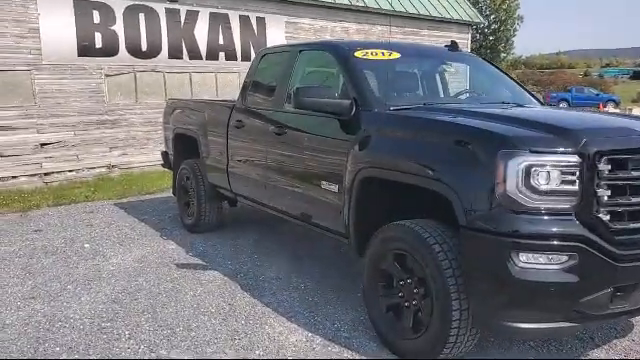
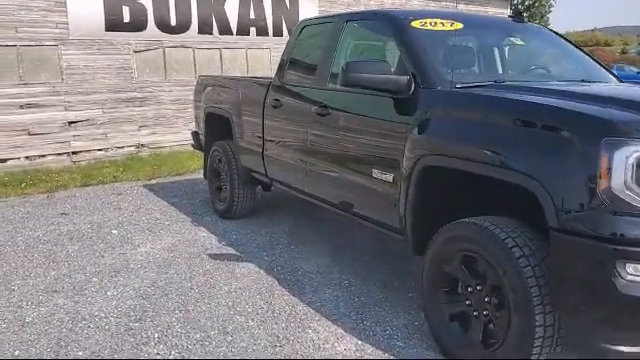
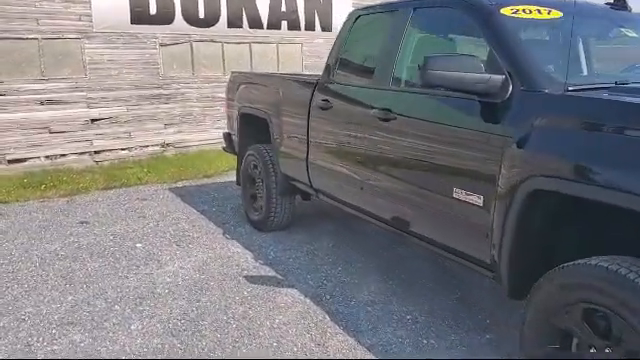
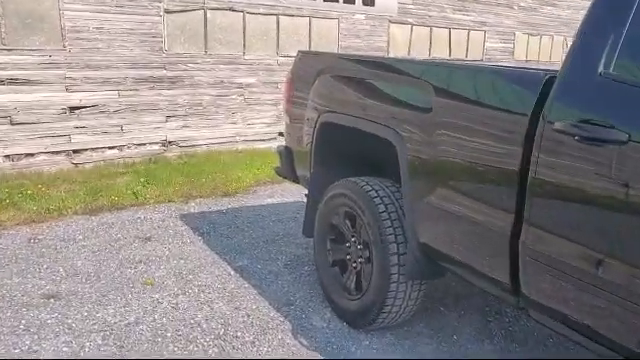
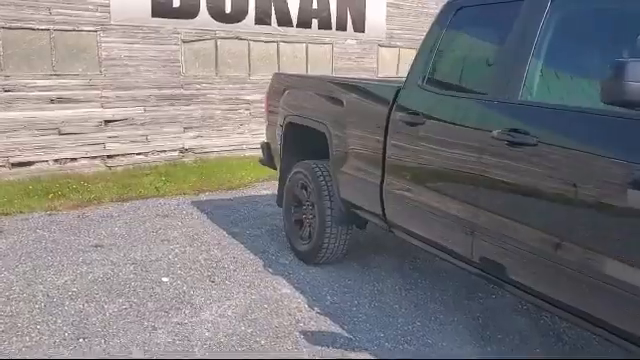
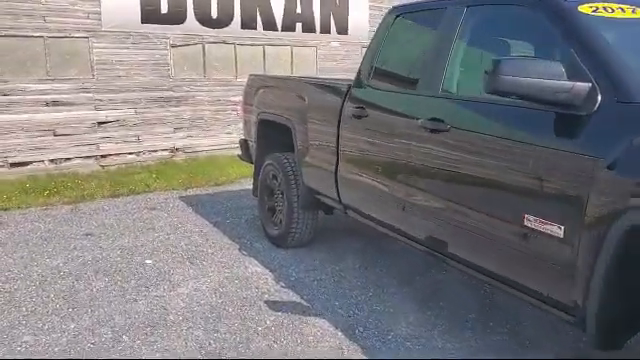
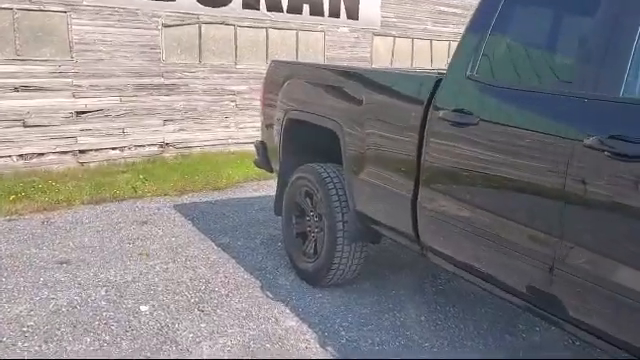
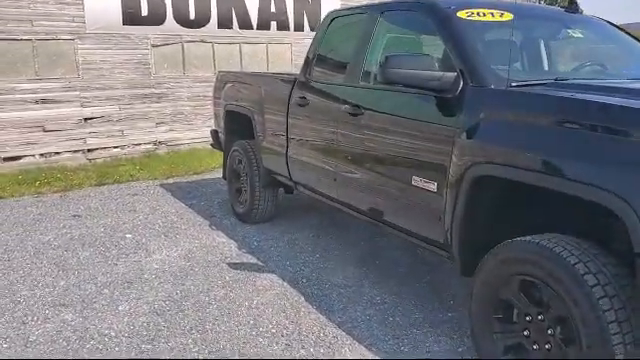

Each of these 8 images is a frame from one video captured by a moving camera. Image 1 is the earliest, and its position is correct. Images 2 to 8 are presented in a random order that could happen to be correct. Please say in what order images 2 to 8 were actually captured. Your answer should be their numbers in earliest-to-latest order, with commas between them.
2, 8, 3, 6, 5, 7, 4
